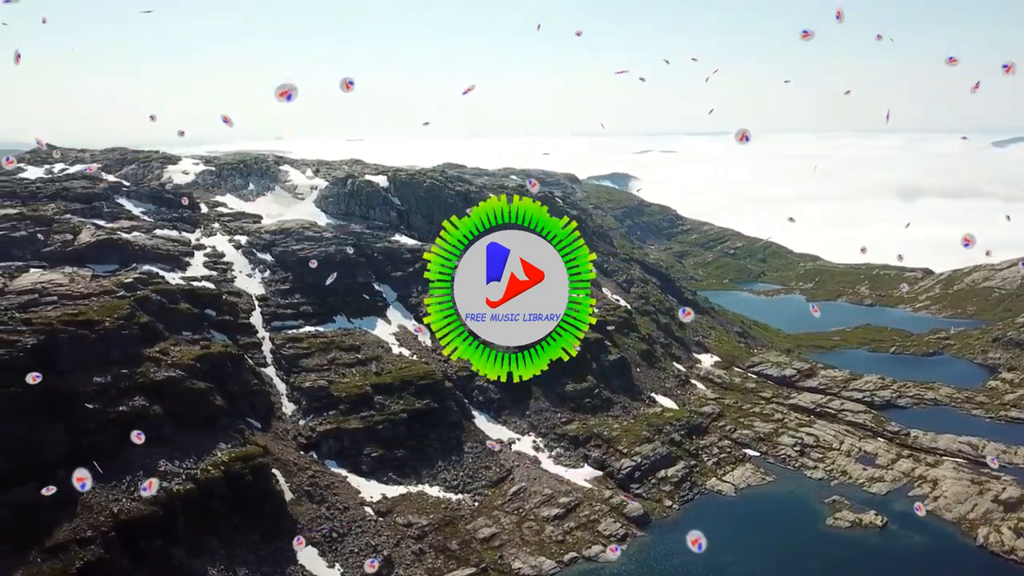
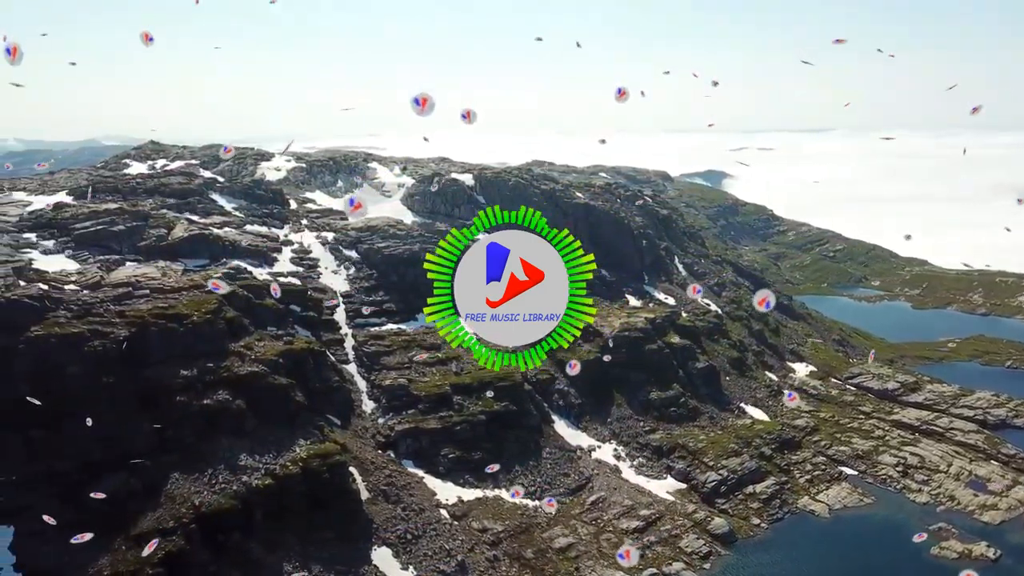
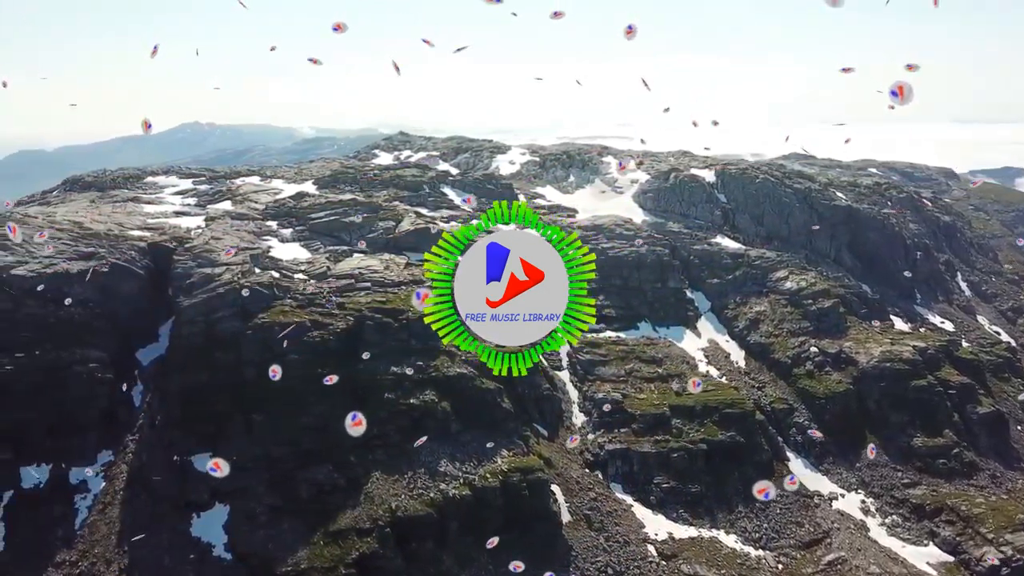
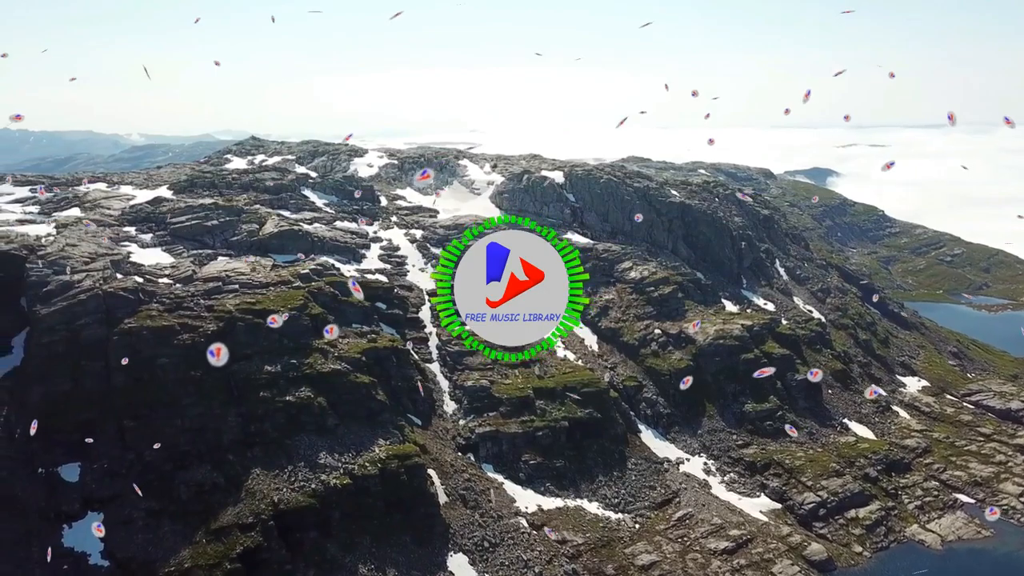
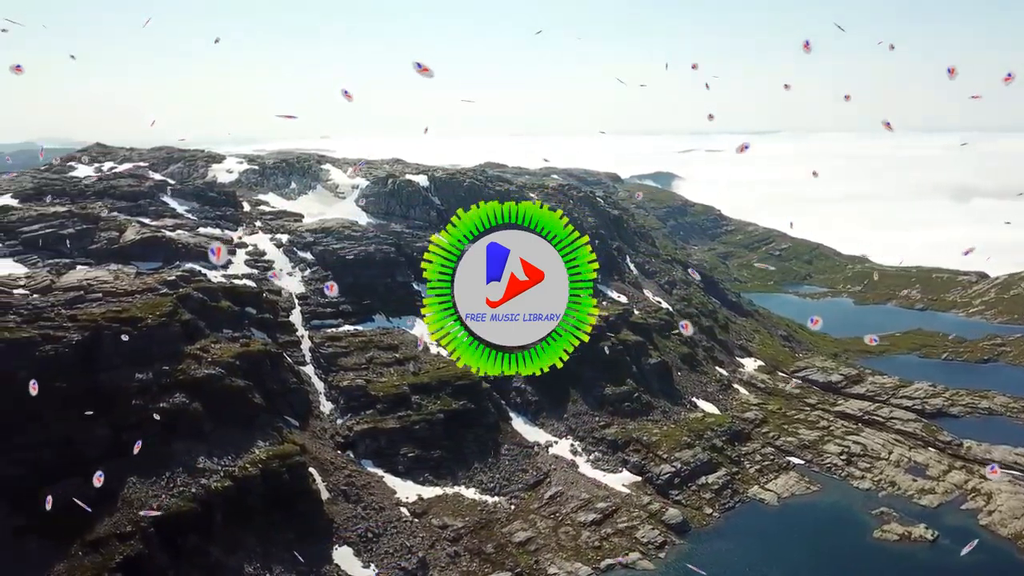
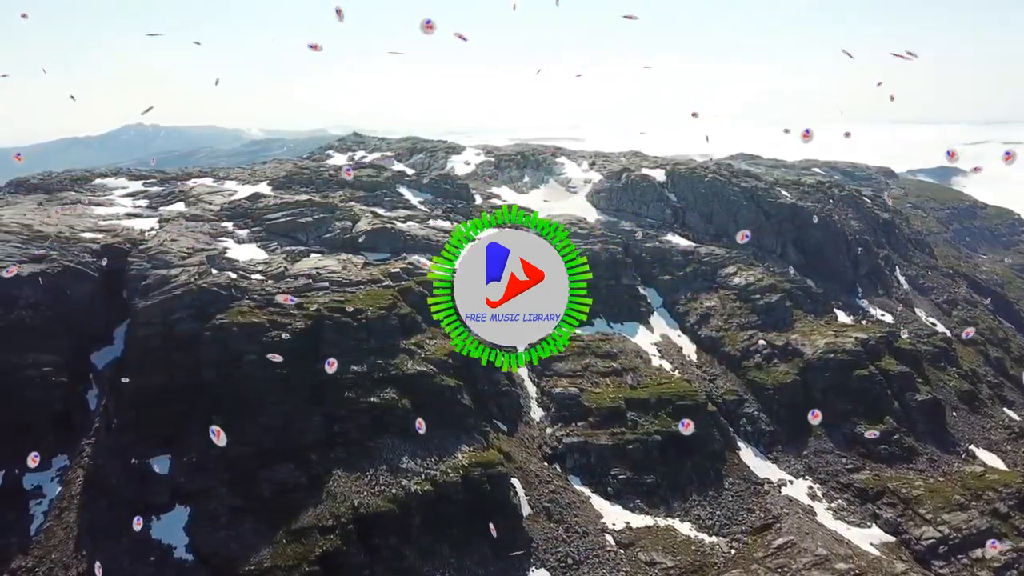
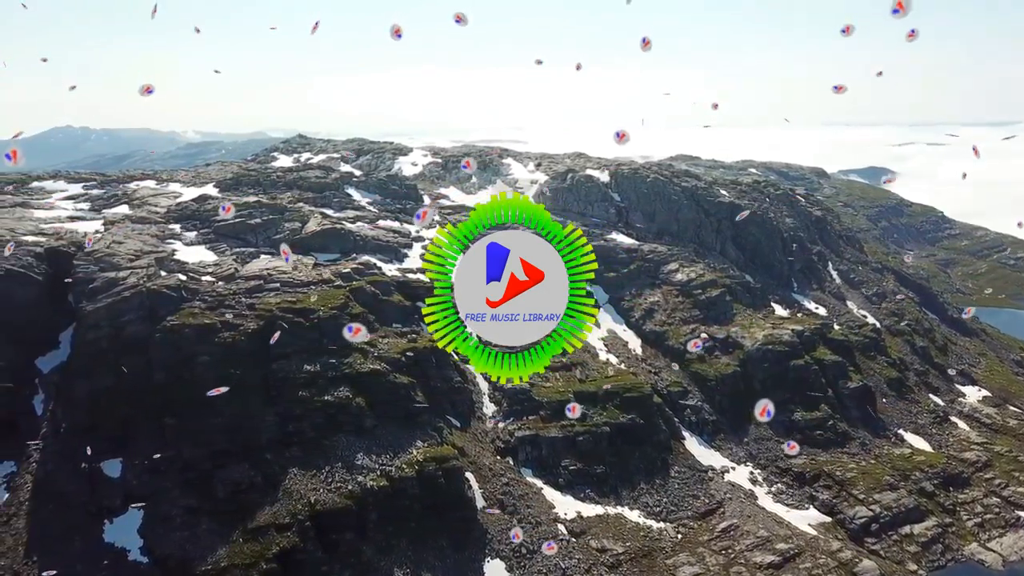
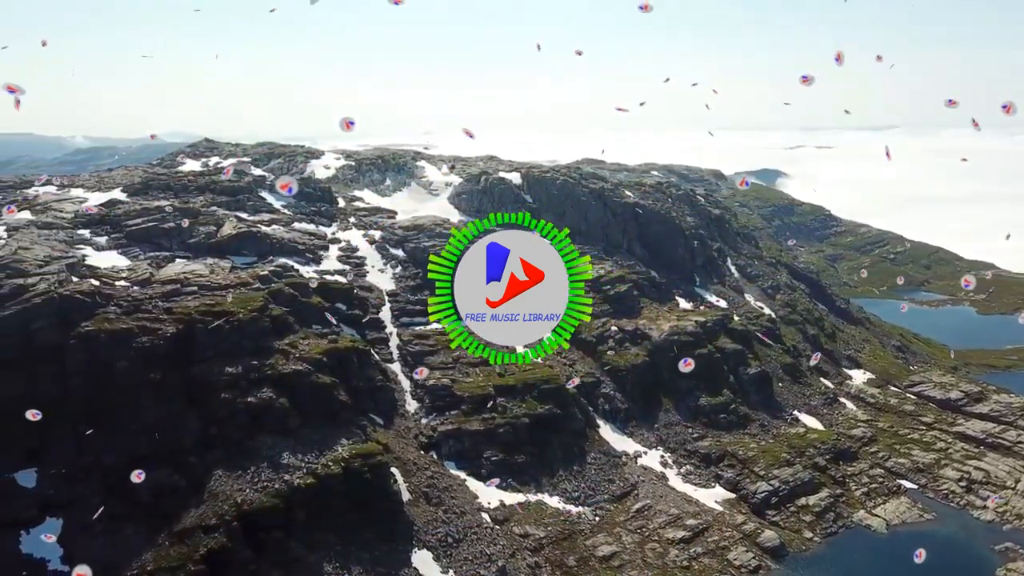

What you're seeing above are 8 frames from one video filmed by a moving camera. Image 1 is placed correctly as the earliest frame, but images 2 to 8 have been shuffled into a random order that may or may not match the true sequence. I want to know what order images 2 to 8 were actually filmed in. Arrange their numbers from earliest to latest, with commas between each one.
5, 2, 8, 4, 7, 6, 3
